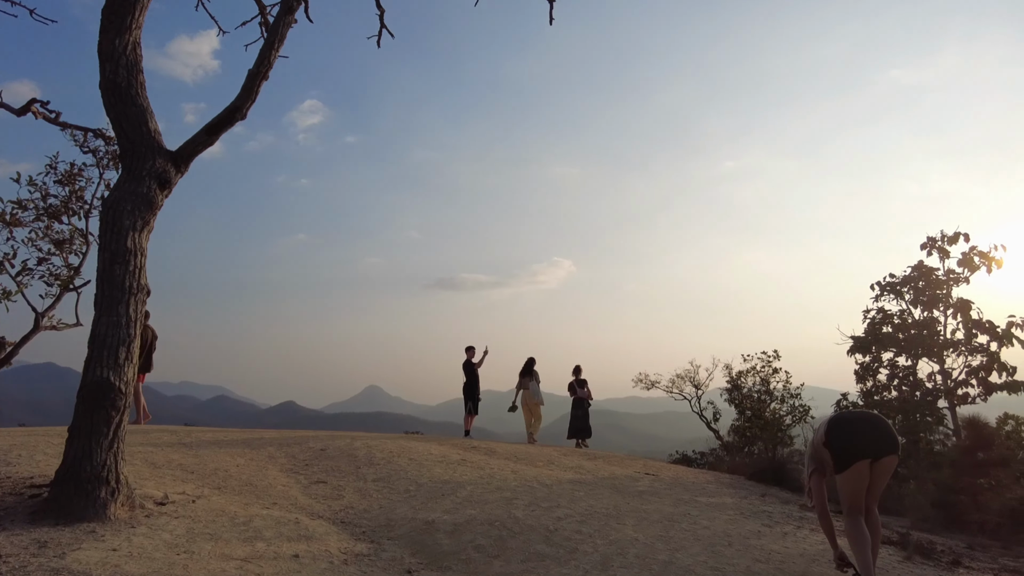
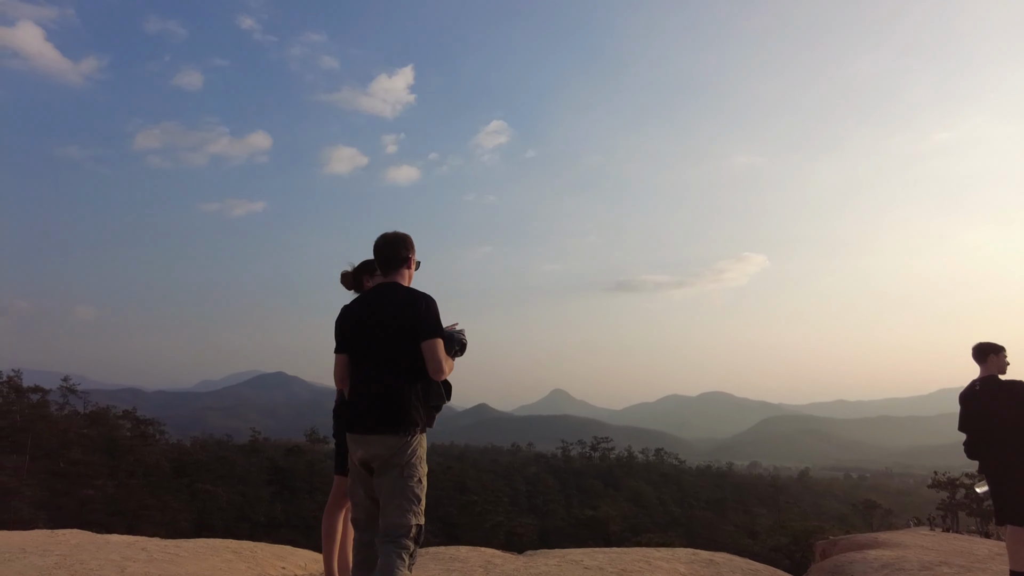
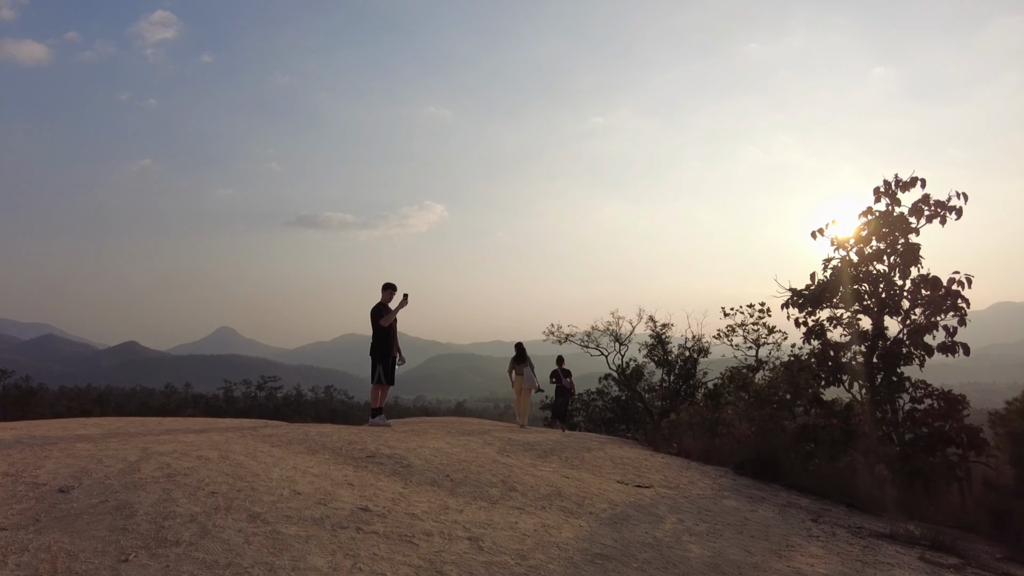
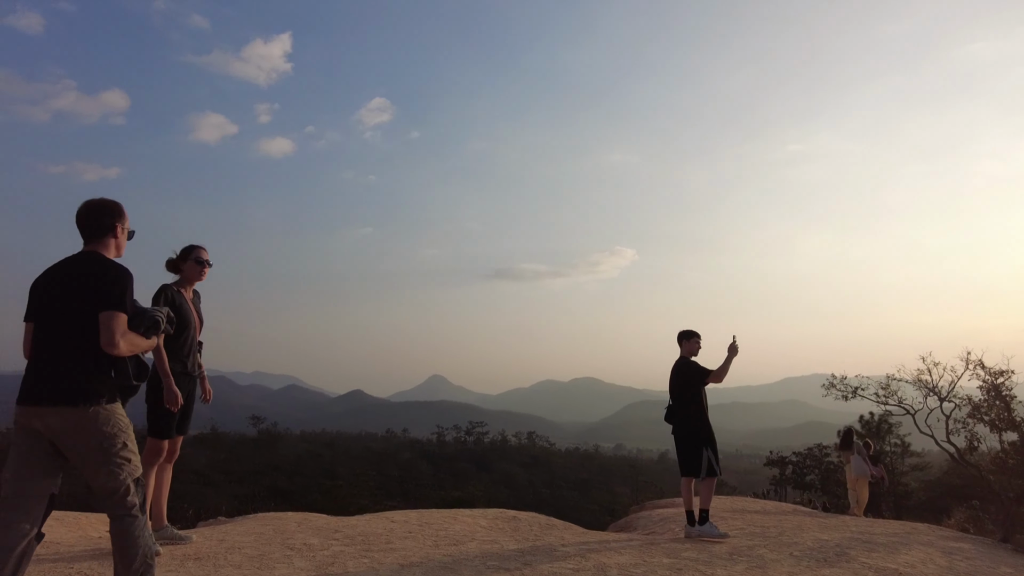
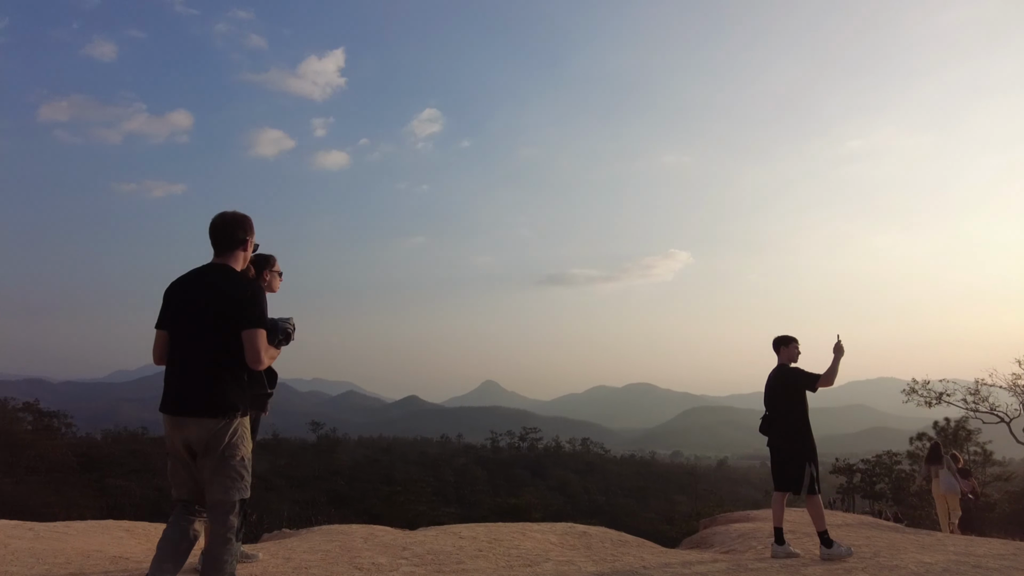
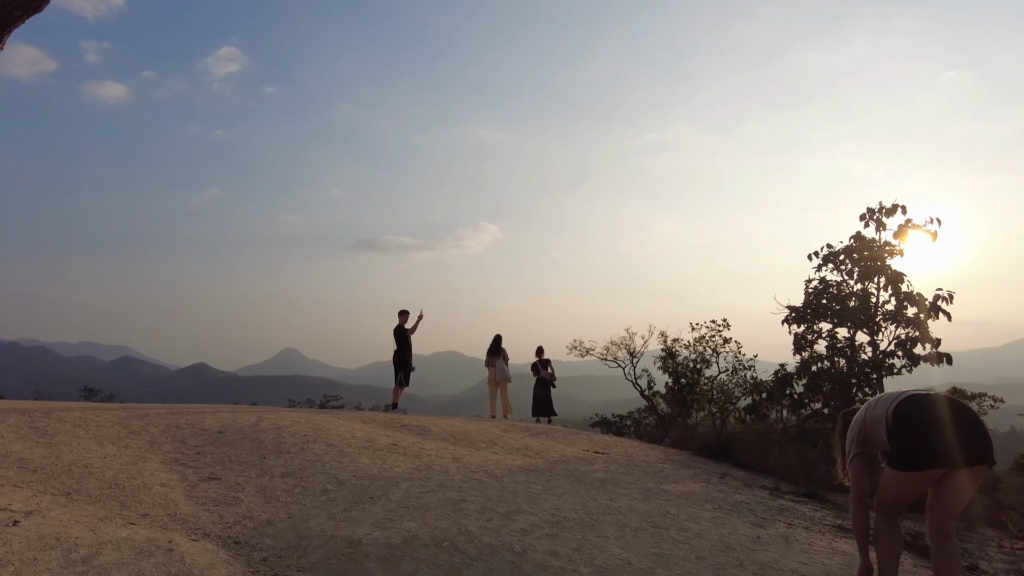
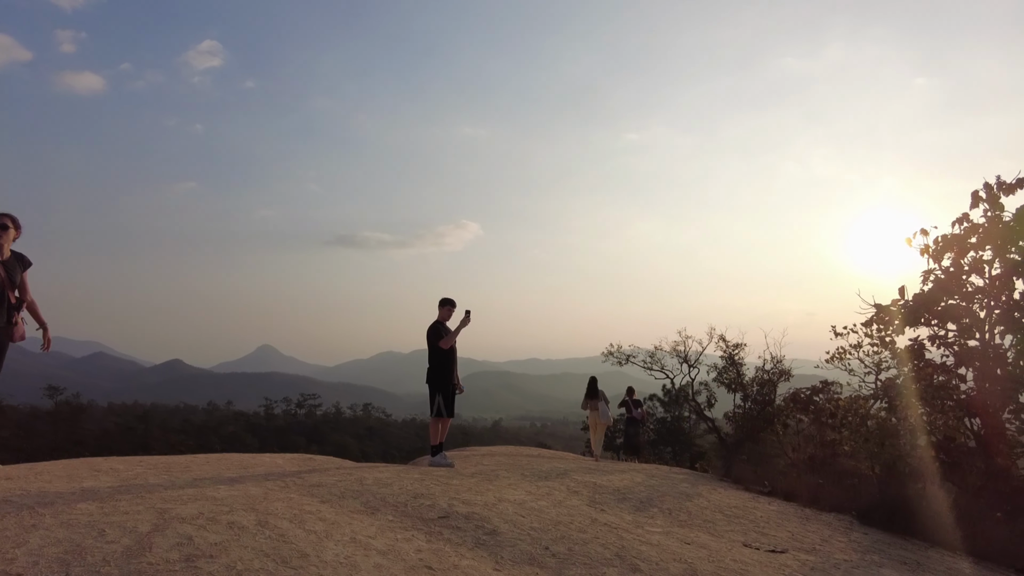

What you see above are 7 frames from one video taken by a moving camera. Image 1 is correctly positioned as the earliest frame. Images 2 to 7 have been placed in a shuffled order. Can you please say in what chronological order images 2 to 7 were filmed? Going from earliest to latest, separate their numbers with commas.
6, 3, 7, 4, 5, 2
